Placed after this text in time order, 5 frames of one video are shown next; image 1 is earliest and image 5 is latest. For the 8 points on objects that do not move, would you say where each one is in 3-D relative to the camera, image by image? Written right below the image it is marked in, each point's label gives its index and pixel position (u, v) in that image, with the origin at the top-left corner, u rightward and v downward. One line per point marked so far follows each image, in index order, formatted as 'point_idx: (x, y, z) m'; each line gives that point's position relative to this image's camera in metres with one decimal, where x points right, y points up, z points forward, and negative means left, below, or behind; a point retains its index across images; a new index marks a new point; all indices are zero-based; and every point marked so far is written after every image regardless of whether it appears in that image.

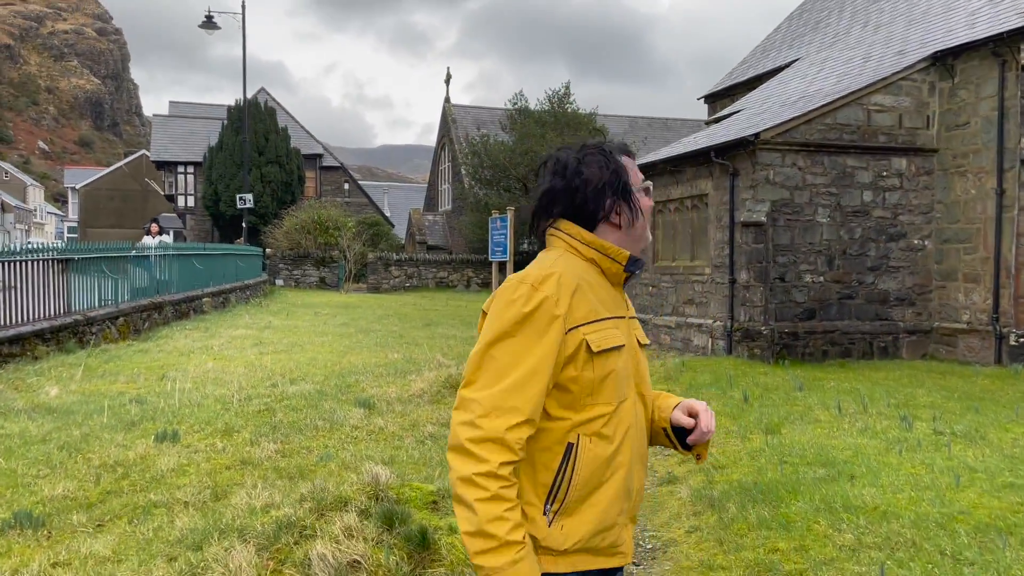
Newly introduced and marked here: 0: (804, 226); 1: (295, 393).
0: (+4.3, +0.9, +11.8) m
1: (-1.9, -0.9, +7.1) m
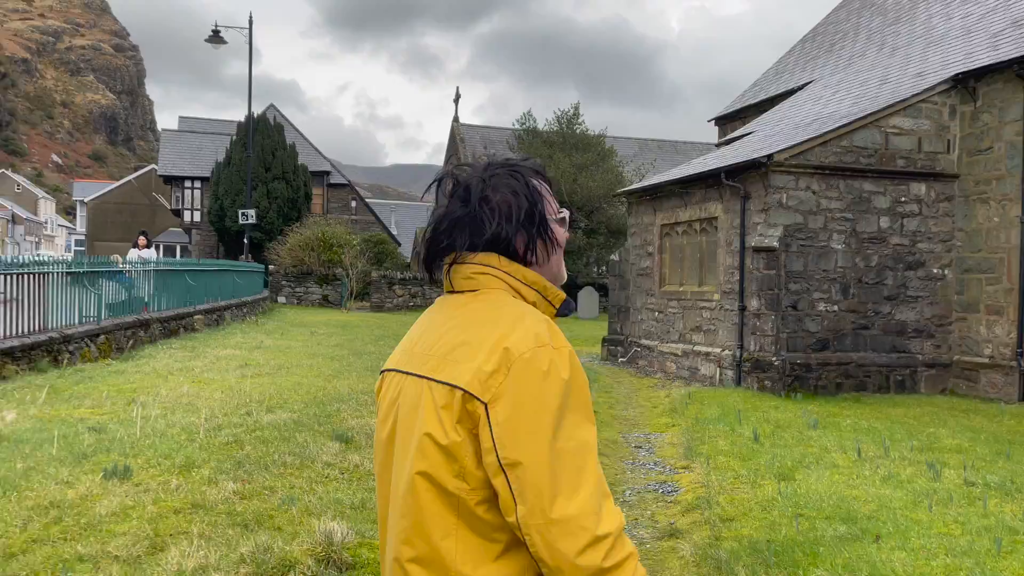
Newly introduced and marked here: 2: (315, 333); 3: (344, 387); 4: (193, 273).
0: (+4.3, +0.5, +11.3) m
1: (-2.0, -1.1, +6.6) m
2: (-4.0, -0.9, +16.4) m
3: (-1.8, -1.0, +8.5) m
4: (-6.2, +0.3, +15.7) m
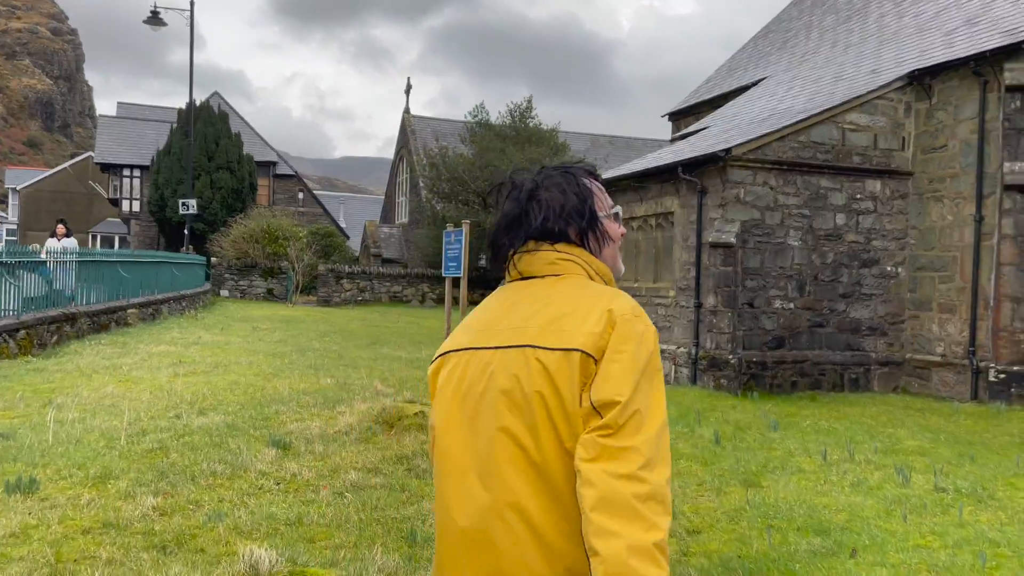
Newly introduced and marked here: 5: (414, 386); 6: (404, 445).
0: (+3.6, +0.5, +11.1) m
1: (-2.3, -1.0, +6.1) m
2: (-4.9, -0.8, +15.7) m
3: (-2.3, -1.0, +8.0) m
4: (-7.1, +0.4, +14.9) m
5: (-1.0, -1.1, +8.7) m
6: (-0.8, -1.1, +5.9) m
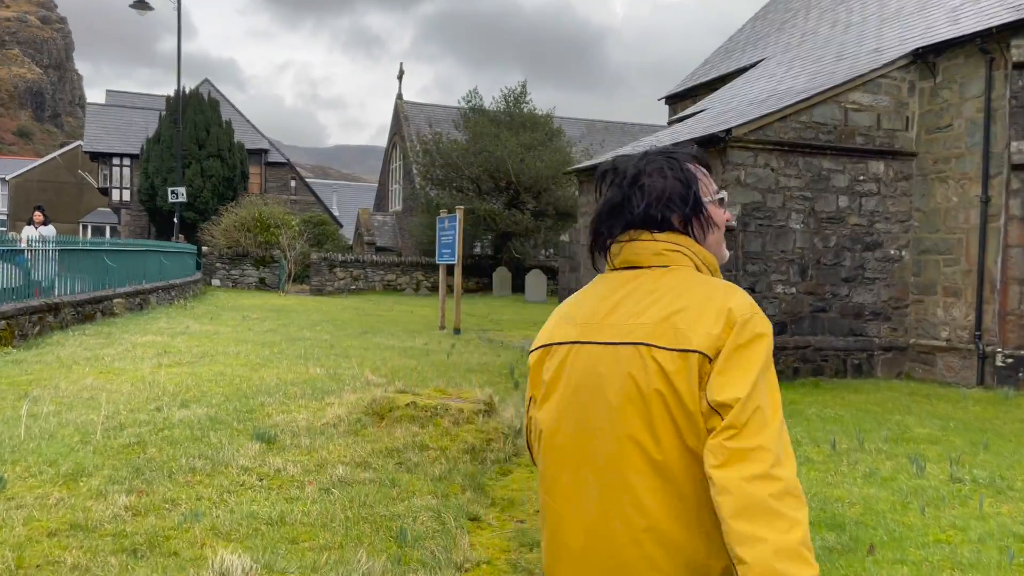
0: (+3.5, +0.7, +10.9) m
1: (-2.4, -0.9, +5.8) m
2: (-5.0, -0.6, +15.4) m
3: (-2.3, -0.9, +7.8) m
4: (-7.2, +0.6, +14.6) m
5: (-1.1, -0.9, +8.4) m
6: (-0.8, -1.0, +5.6) m
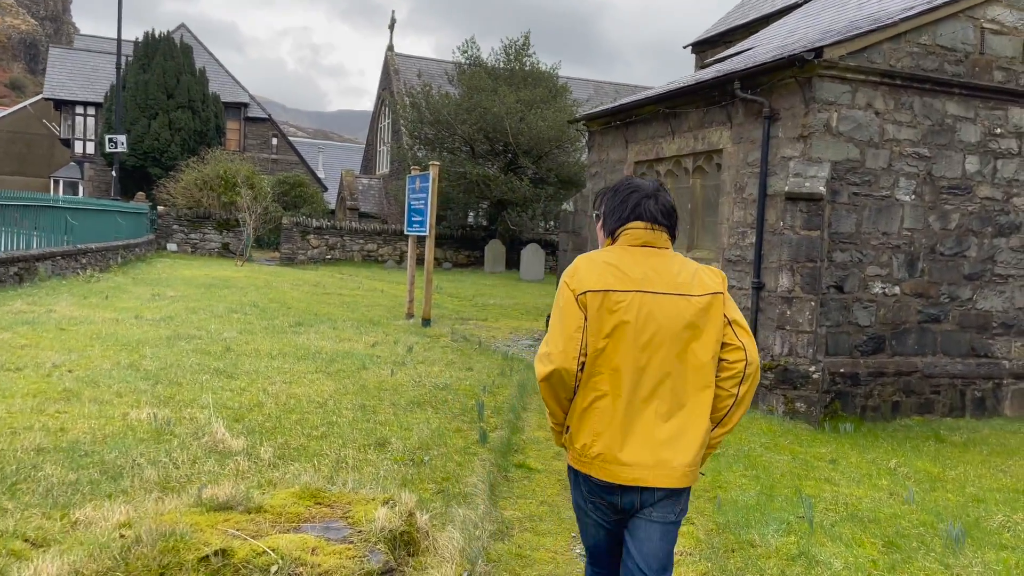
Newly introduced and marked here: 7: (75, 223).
0: (+3.4, +0.7, +7.5) m
1: (-2.6, -0.9, +2.4) m
2: (-5.2, -0.1, +12.0) m
3: (-2.5, -0.8, +4.4) m
4: (-7.4, +1.1, +11.2) m
5: (-1.3, -0.9, +5.0) m
6: (-1.1, -1.1, +2.2) m
7: (-8.4, +1.3, +15.8) m
